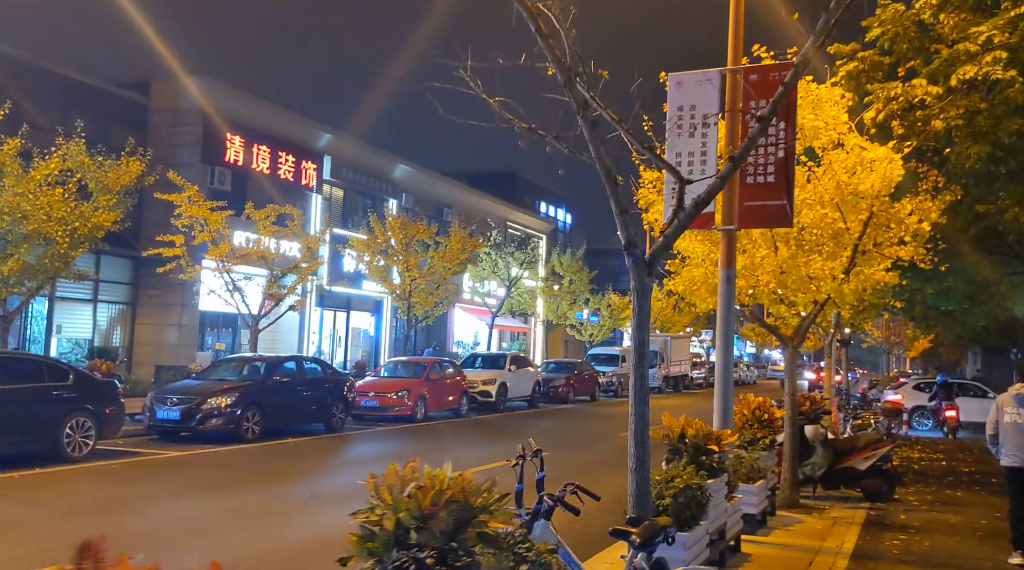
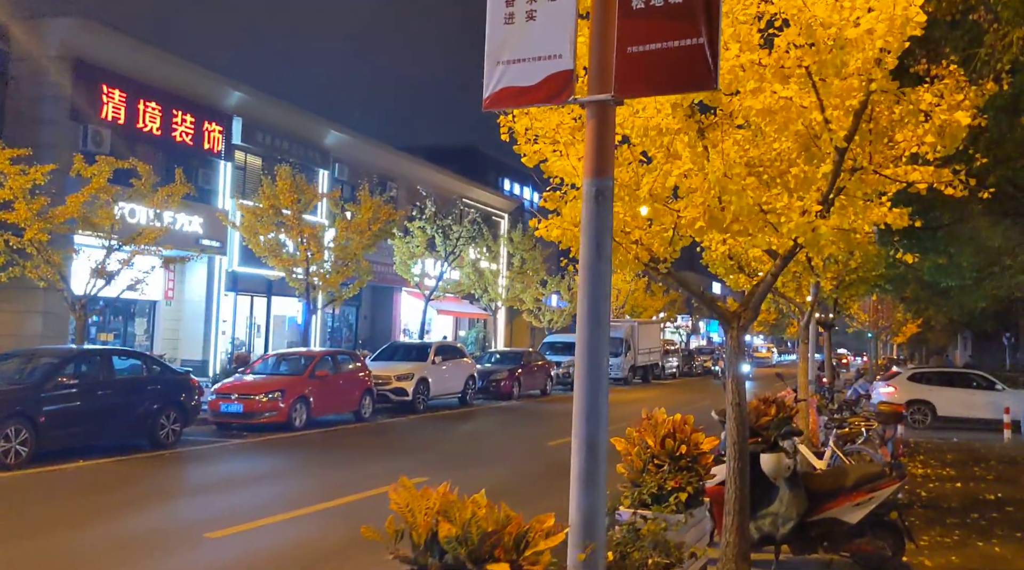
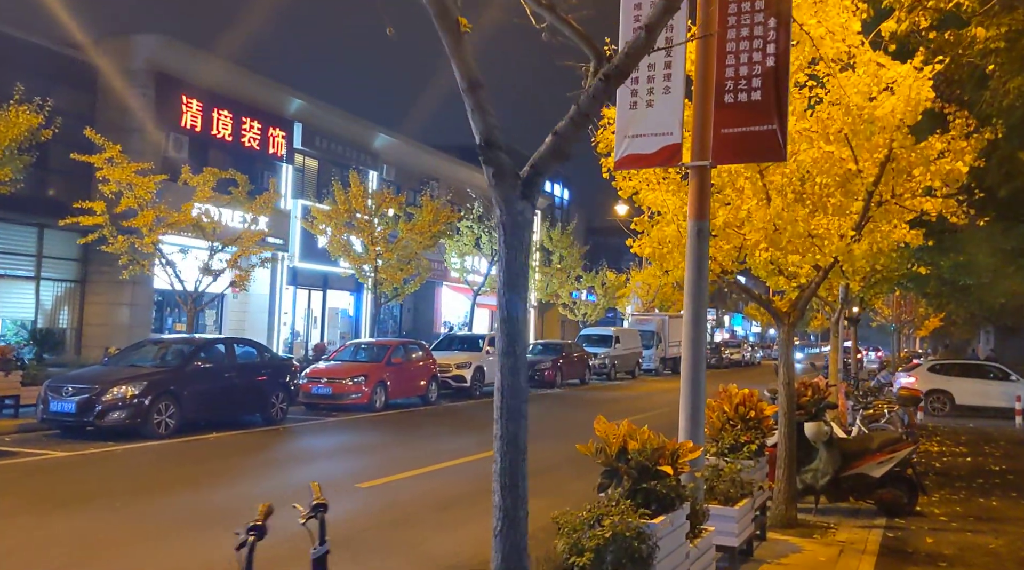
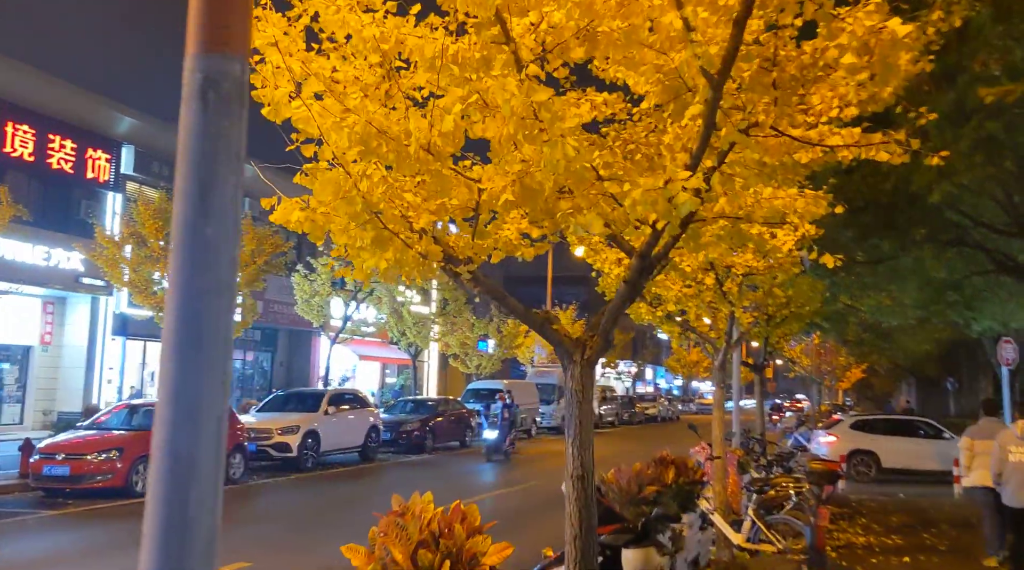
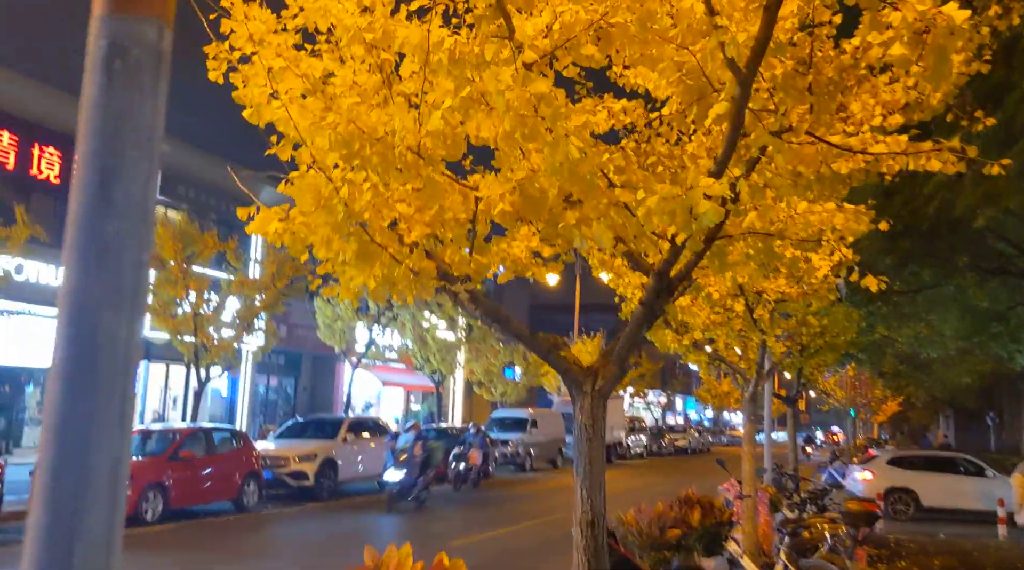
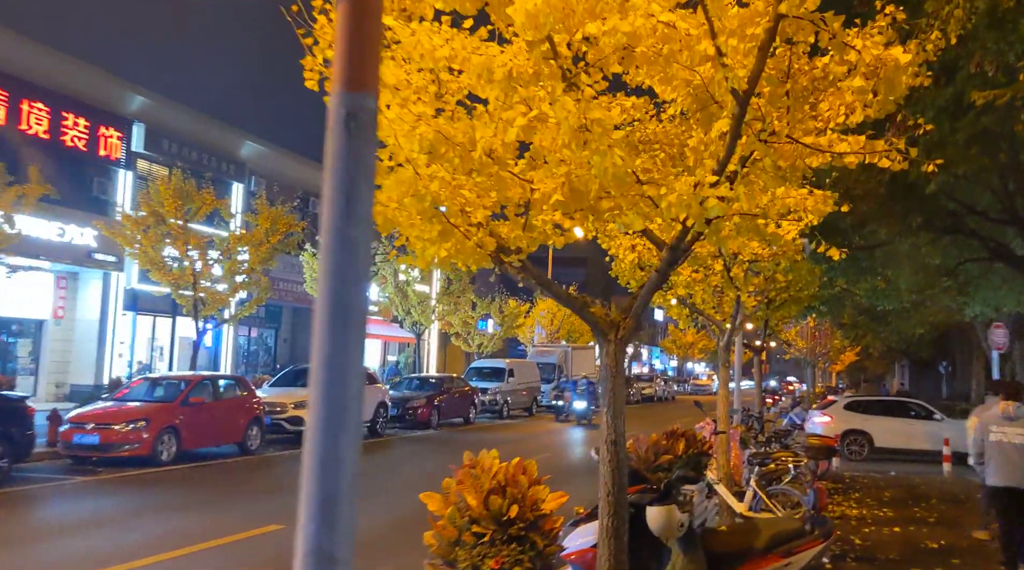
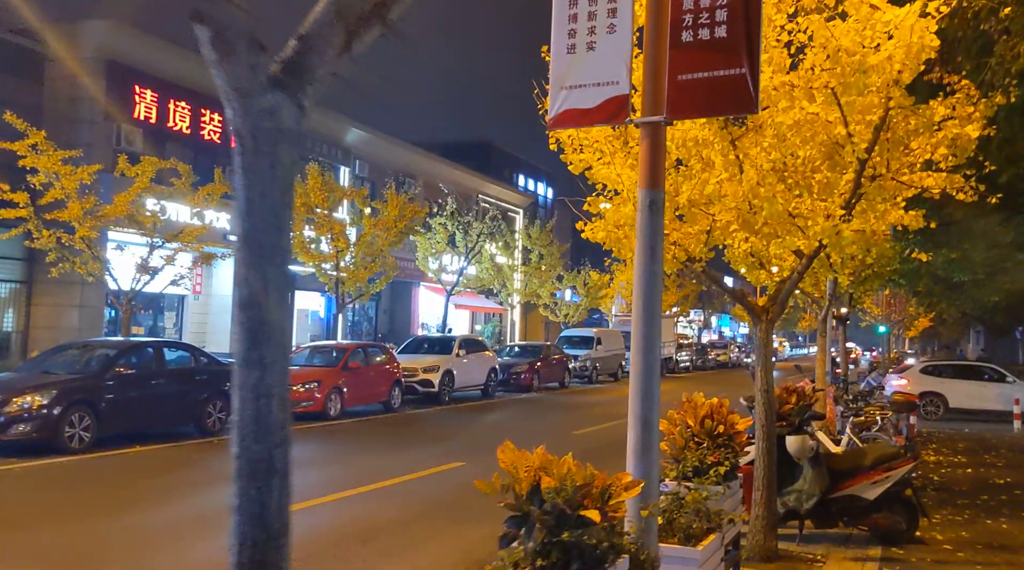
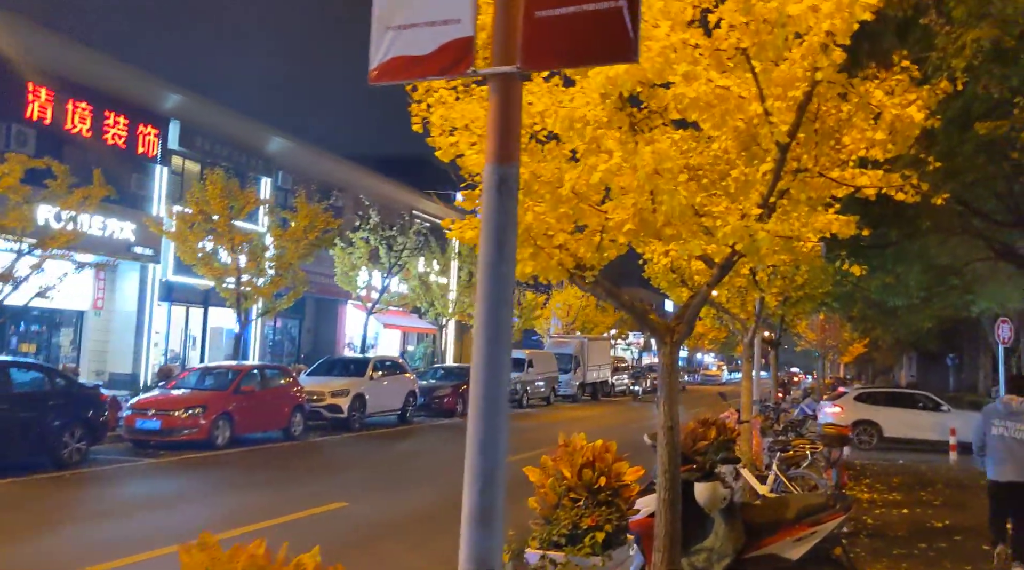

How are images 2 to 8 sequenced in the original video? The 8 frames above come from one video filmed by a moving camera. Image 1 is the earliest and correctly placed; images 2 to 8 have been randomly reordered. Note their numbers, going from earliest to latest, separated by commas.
3, 7, 2, 8, 6, 4, 5
